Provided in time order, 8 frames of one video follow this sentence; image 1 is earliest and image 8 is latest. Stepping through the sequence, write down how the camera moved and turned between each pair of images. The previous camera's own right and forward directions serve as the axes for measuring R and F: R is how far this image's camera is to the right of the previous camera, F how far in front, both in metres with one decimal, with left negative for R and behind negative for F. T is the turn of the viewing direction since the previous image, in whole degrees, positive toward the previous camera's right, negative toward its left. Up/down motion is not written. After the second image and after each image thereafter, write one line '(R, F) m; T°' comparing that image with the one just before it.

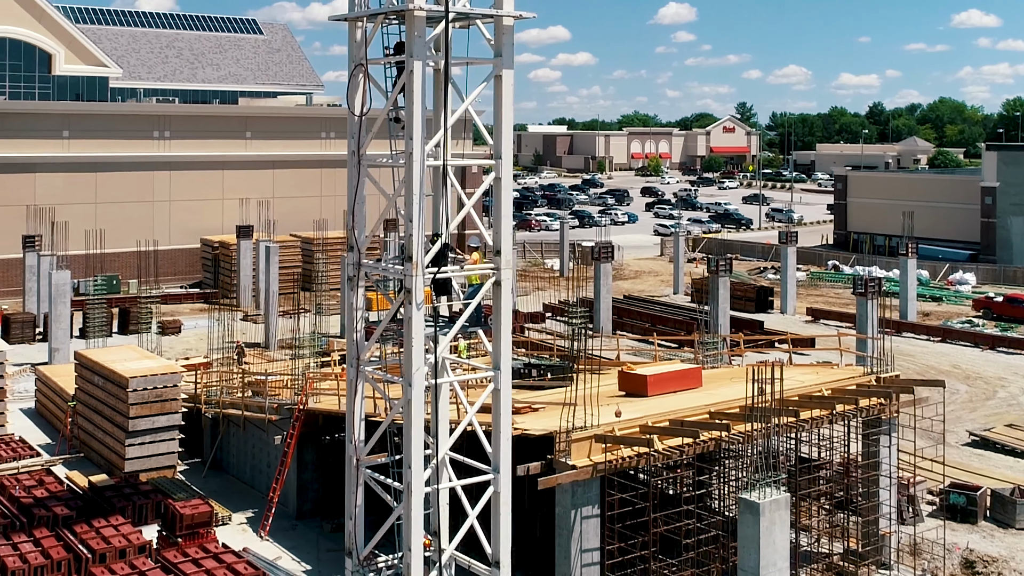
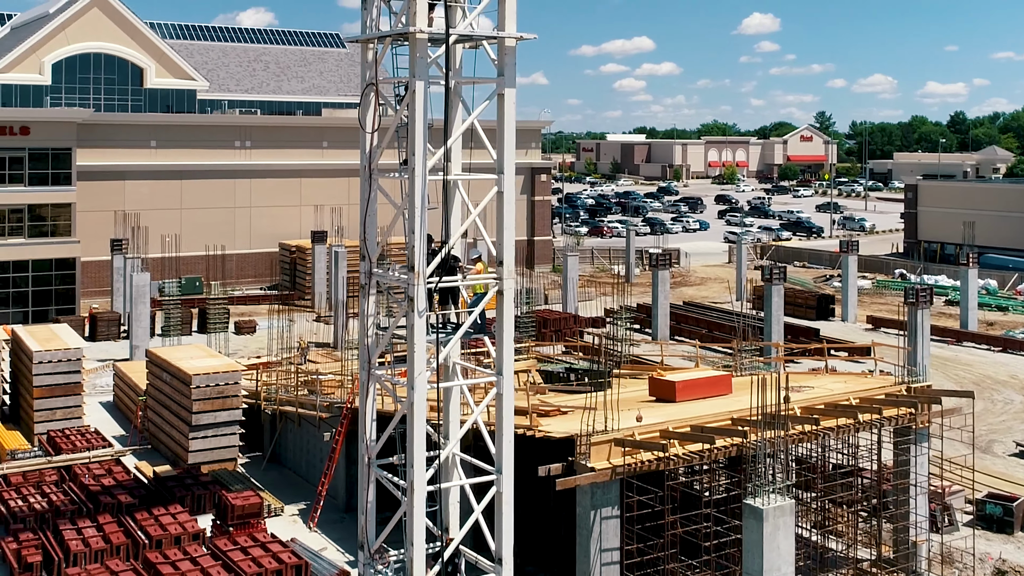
(+1.9, -1.2) m; -5°
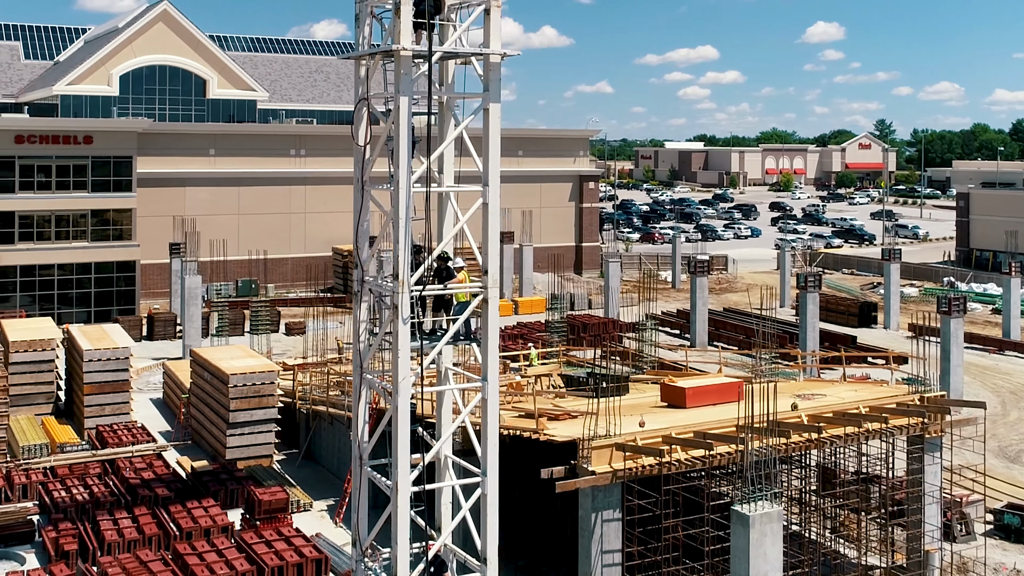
(+1.9, -0.9) m; -5°
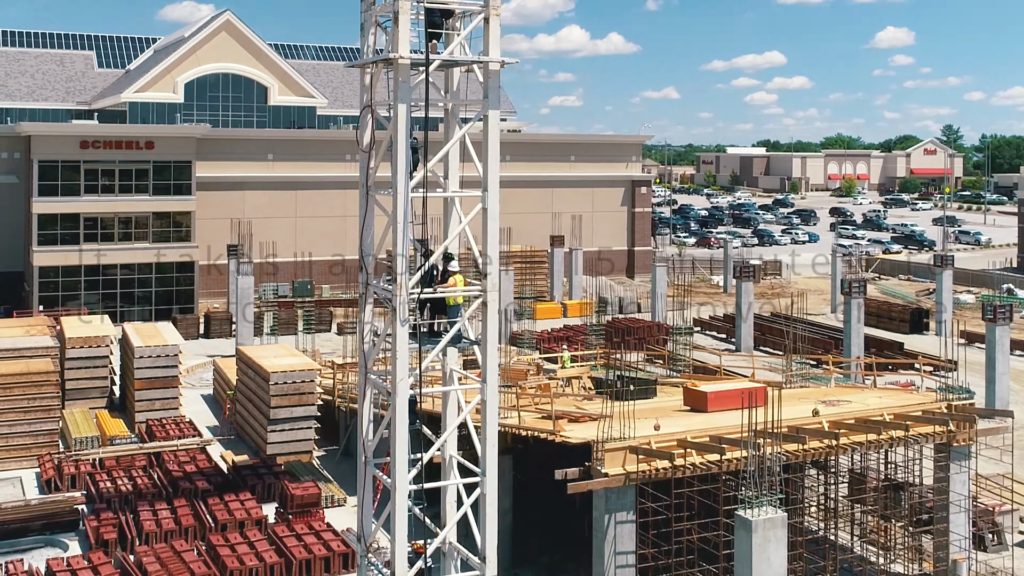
(+1.7, -0.5) m; -4°
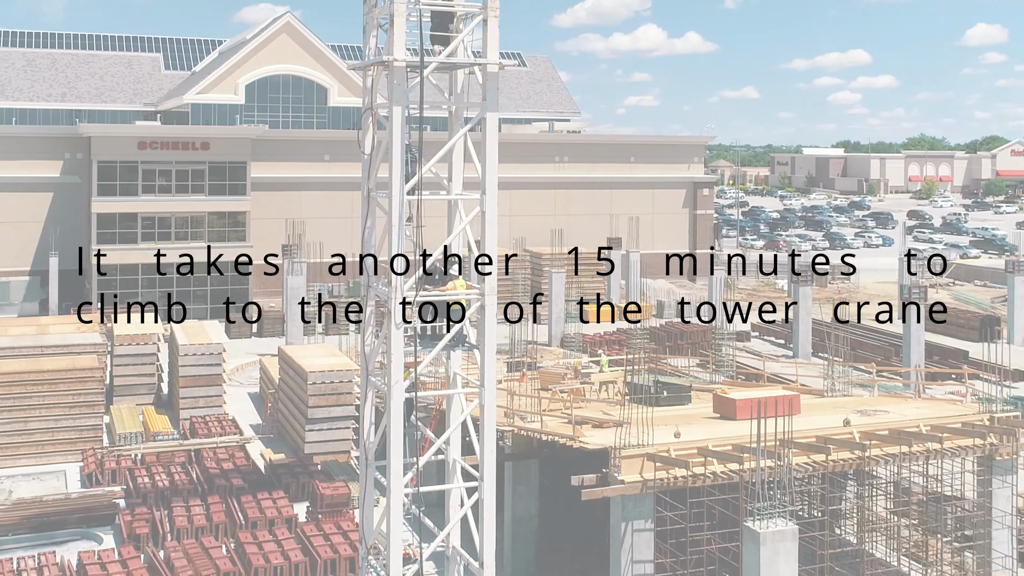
(+2.0, +0.3) m; -5°
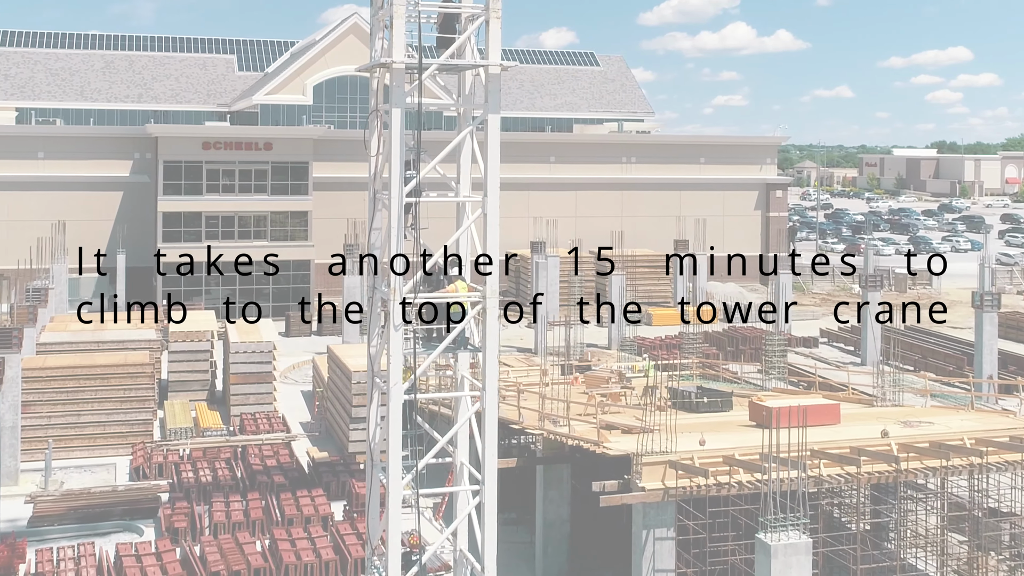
(+2.2, +0.4) m; -6°
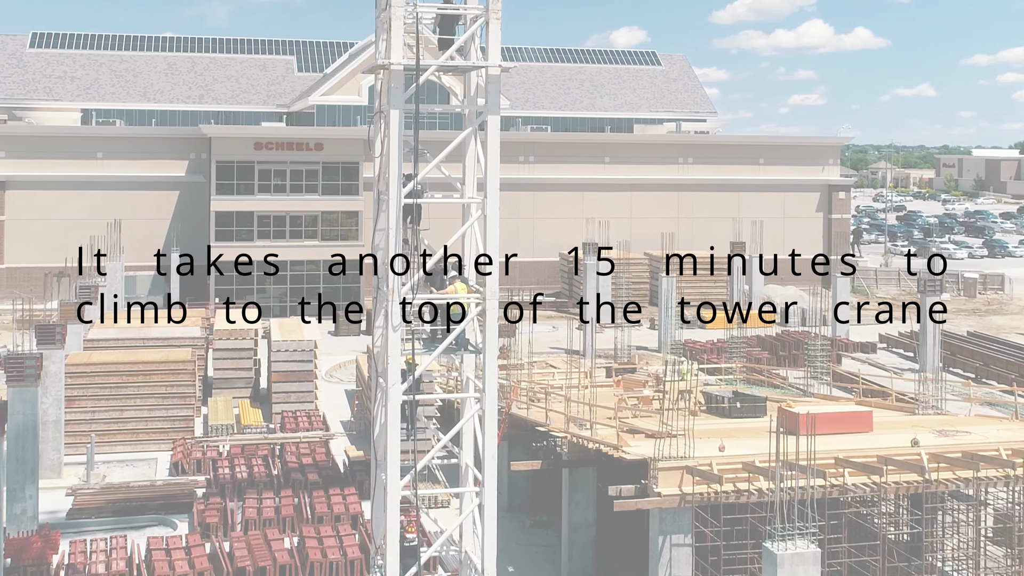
(+1.9, +0.3) m; -5°
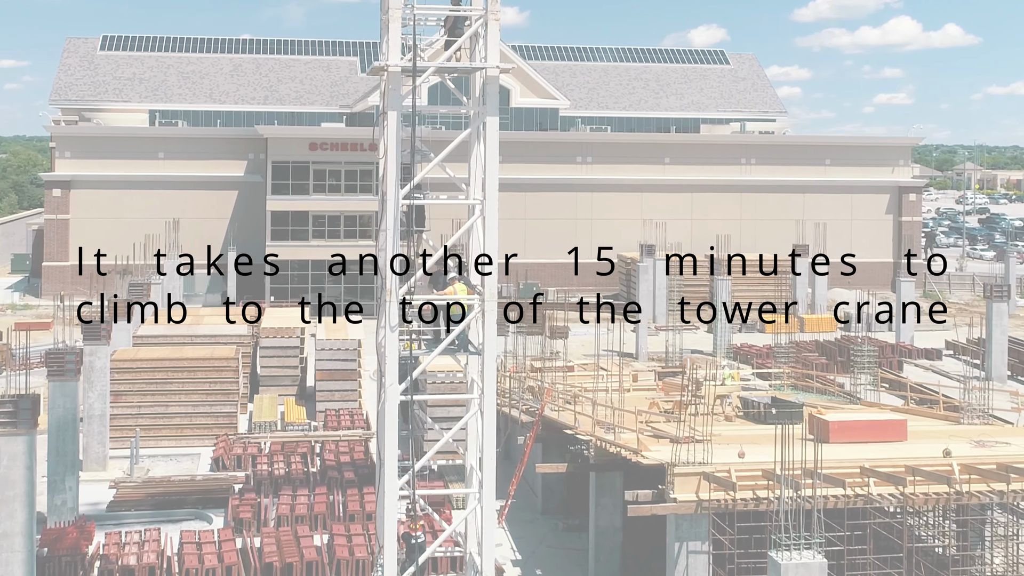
(+2.1, +0.4) m; -5°
